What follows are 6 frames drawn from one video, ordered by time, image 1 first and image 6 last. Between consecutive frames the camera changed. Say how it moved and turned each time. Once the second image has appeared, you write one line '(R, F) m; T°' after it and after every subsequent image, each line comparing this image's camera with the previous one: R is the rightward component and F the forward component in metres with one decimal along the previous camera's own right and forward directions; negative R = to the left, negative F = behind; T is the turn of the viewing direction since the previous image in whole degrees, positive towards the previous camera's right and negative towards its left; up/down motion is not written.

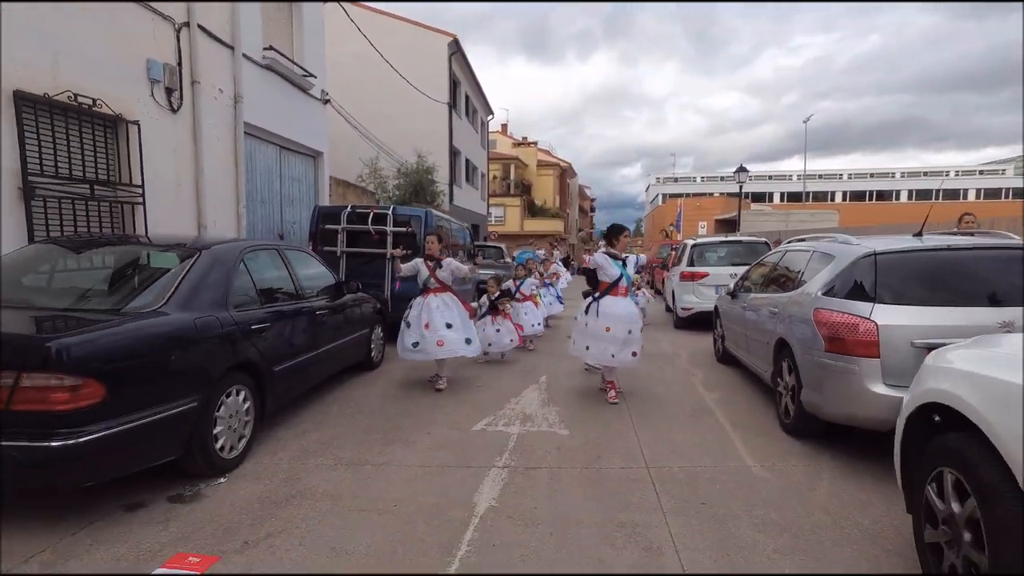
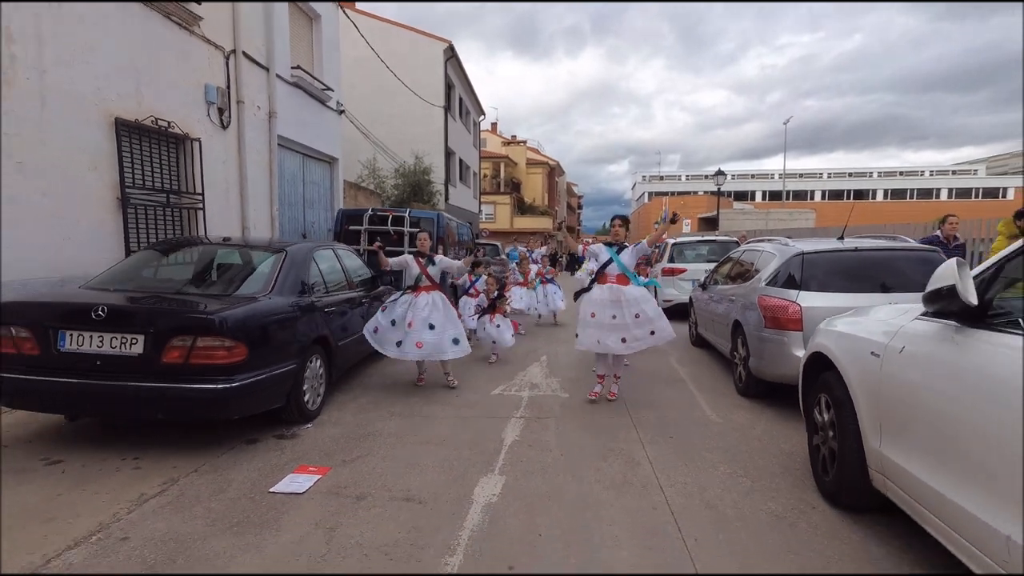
(-0.3, -1.1) m; +1°
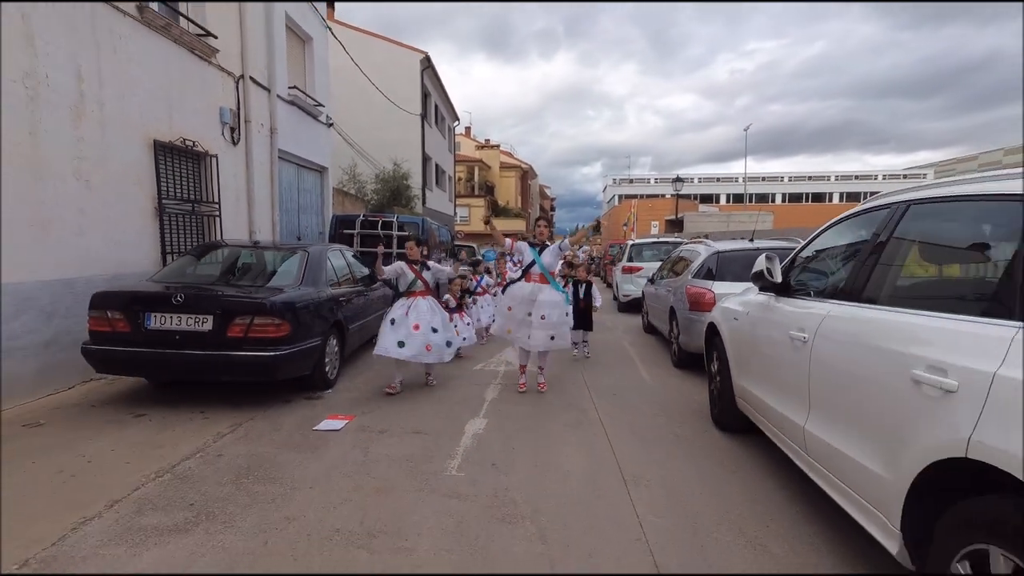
(-0.1, -1.2) m; +3°
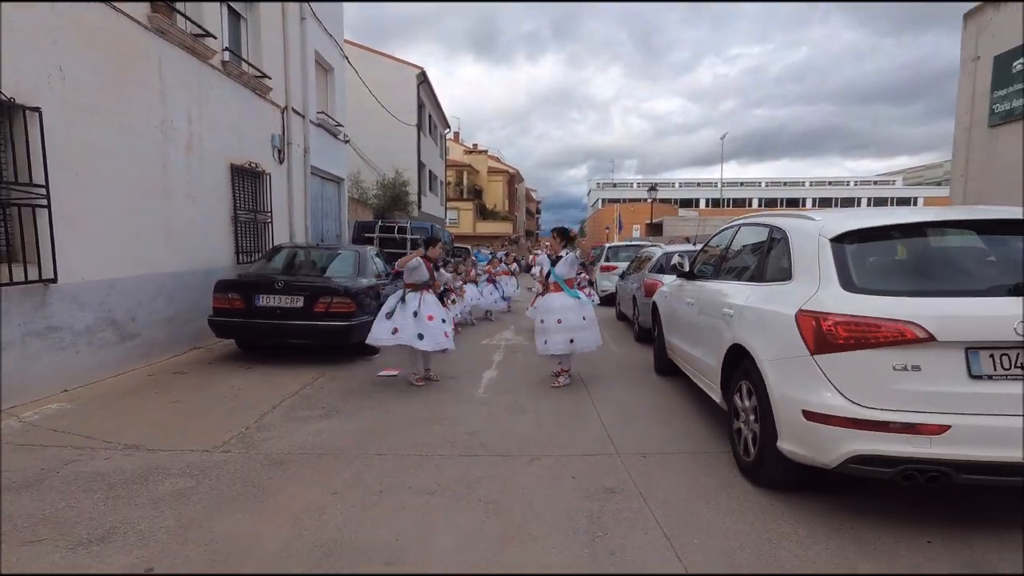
(-0.2, -2.0) m; +2°
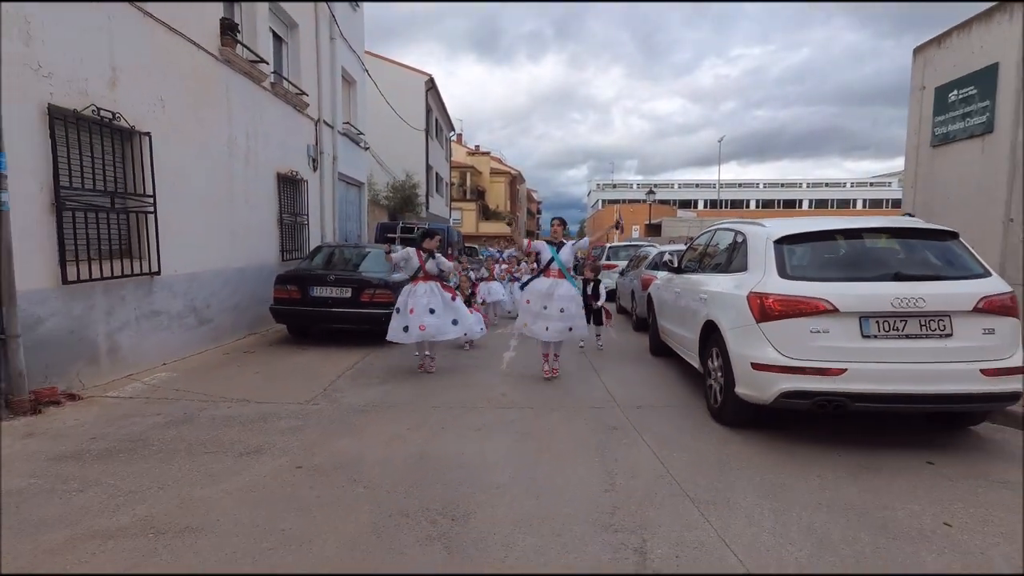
(-0.2, -1.2) m; 0°
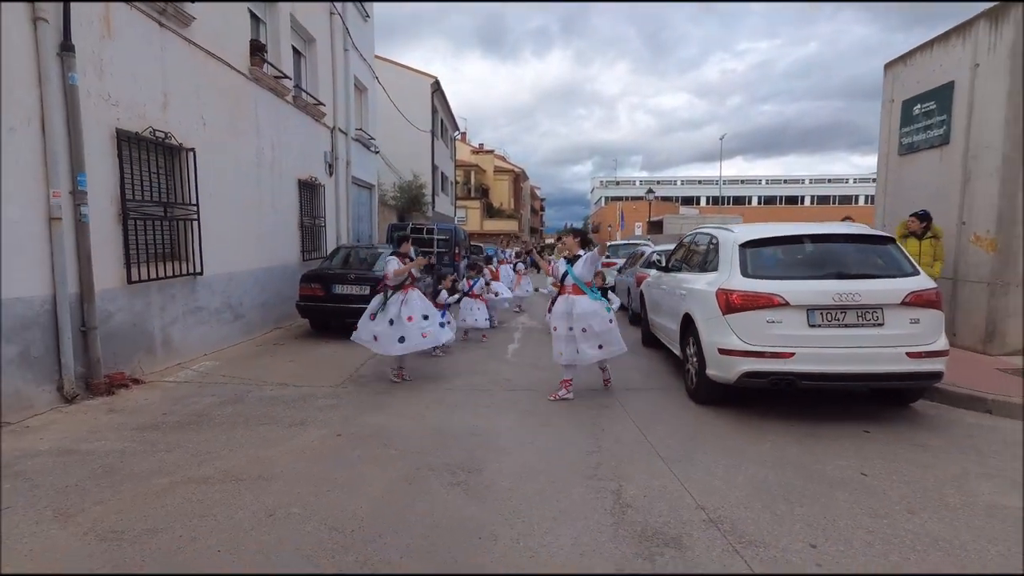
(0.0, -0.7) m; 0°
